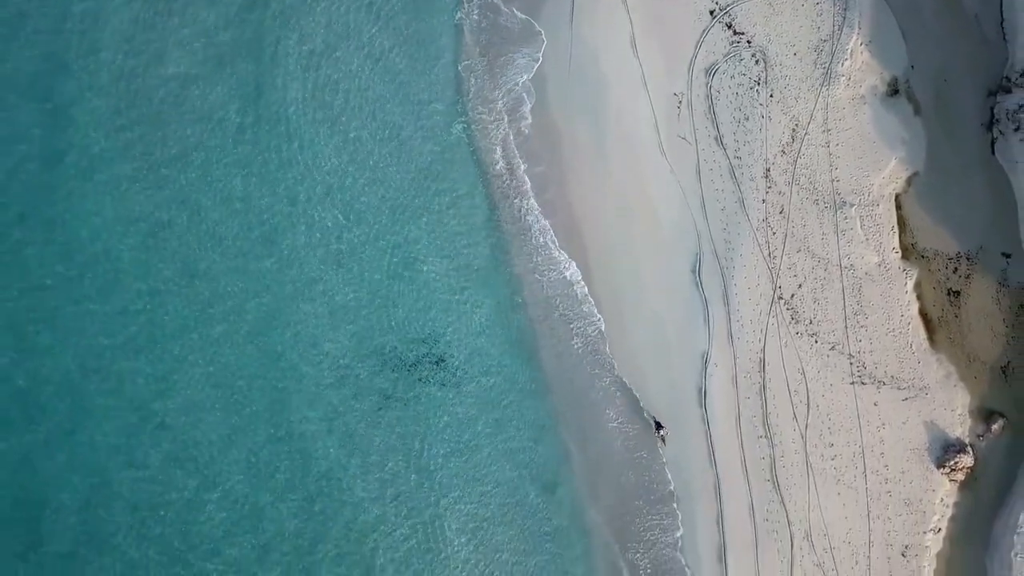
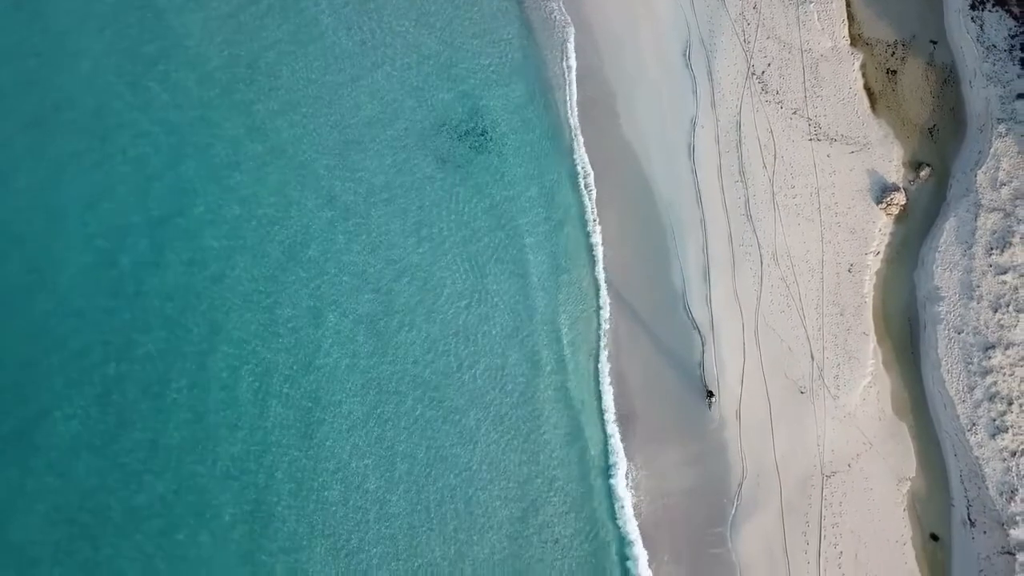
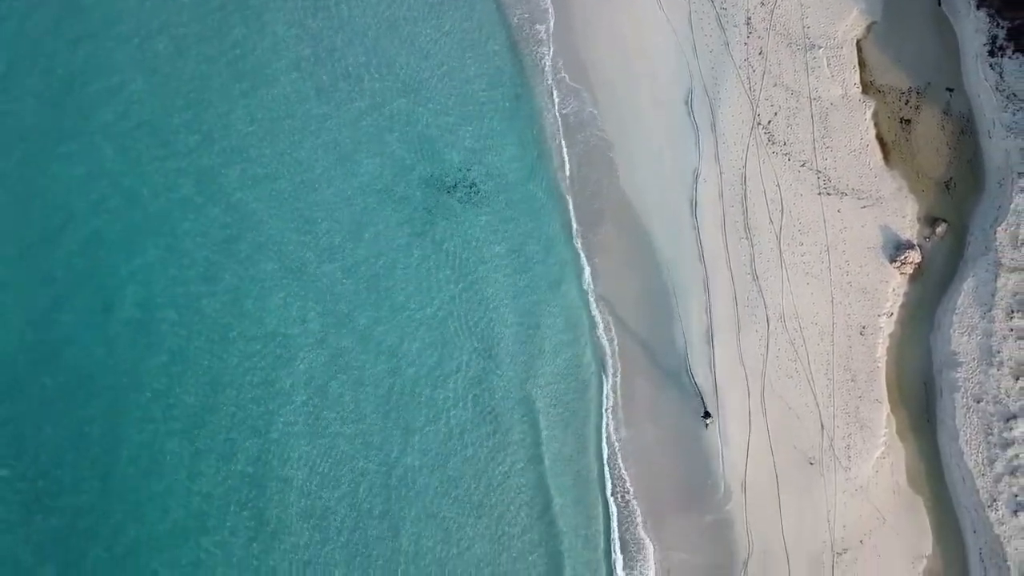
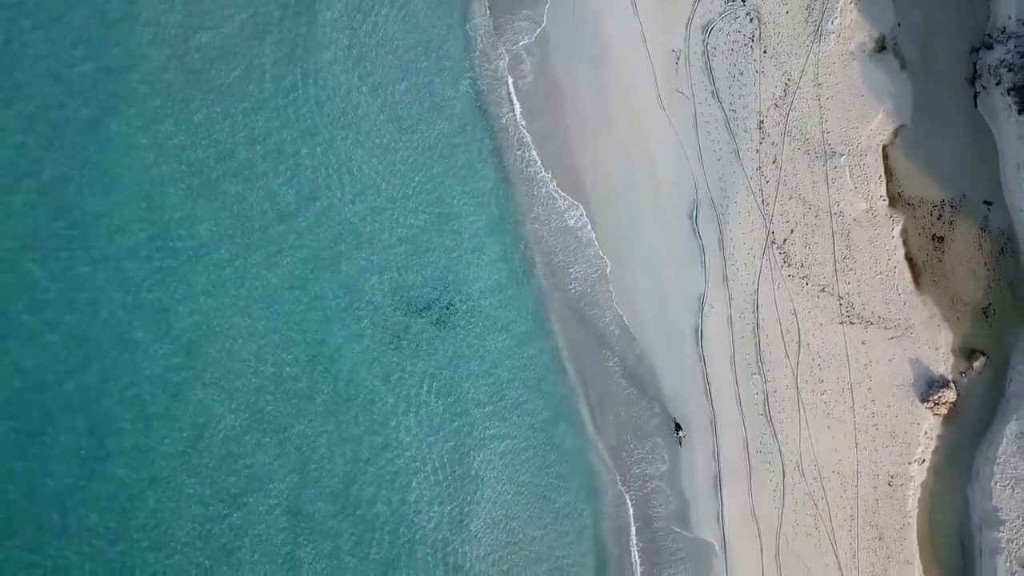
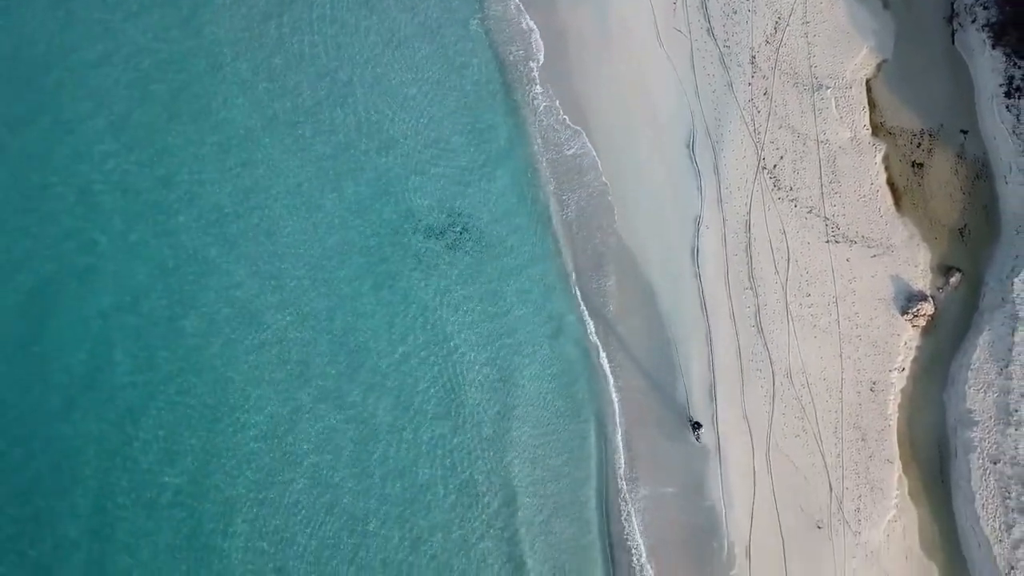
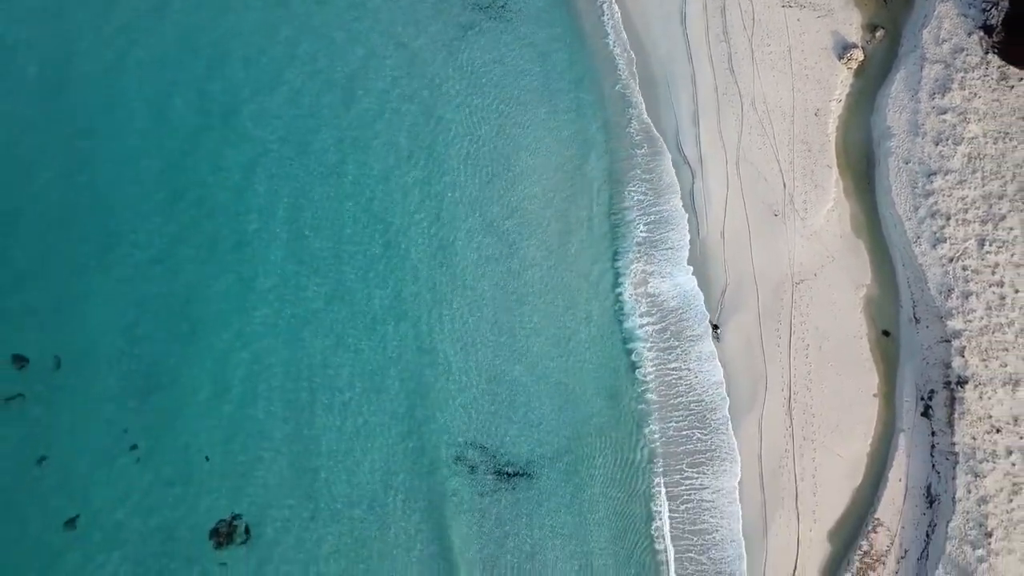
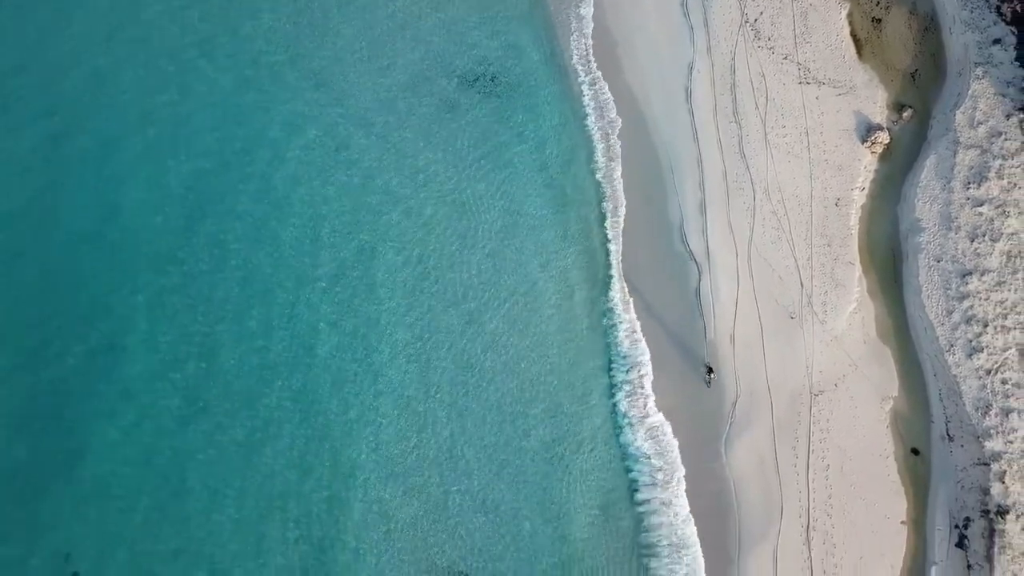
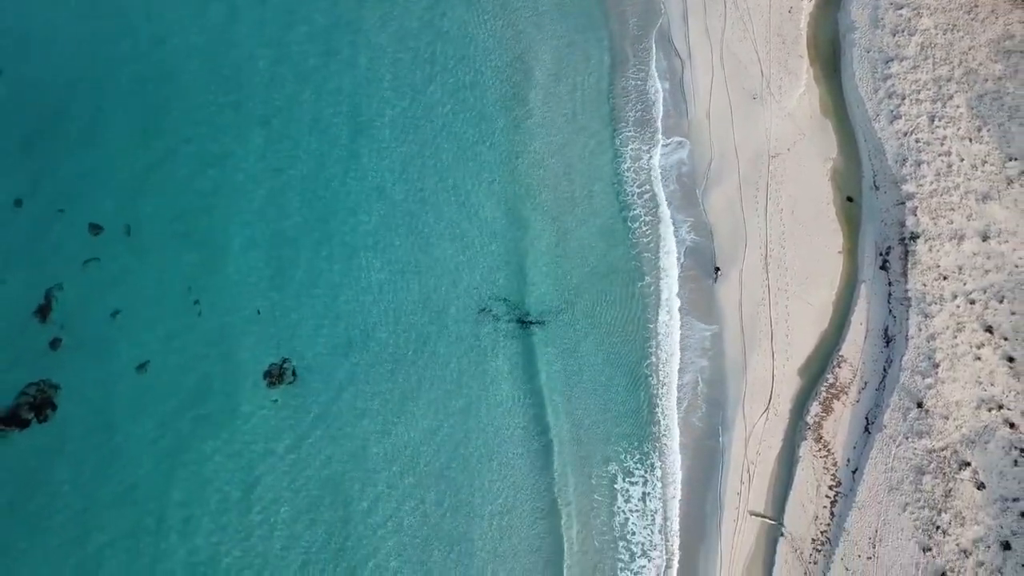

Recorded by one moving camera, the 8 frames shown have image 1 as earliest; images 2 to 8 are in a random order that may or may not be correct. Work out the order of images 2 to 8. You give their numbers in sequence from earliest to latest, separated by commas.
4, 5, 3, 2, 7, 6, 8
